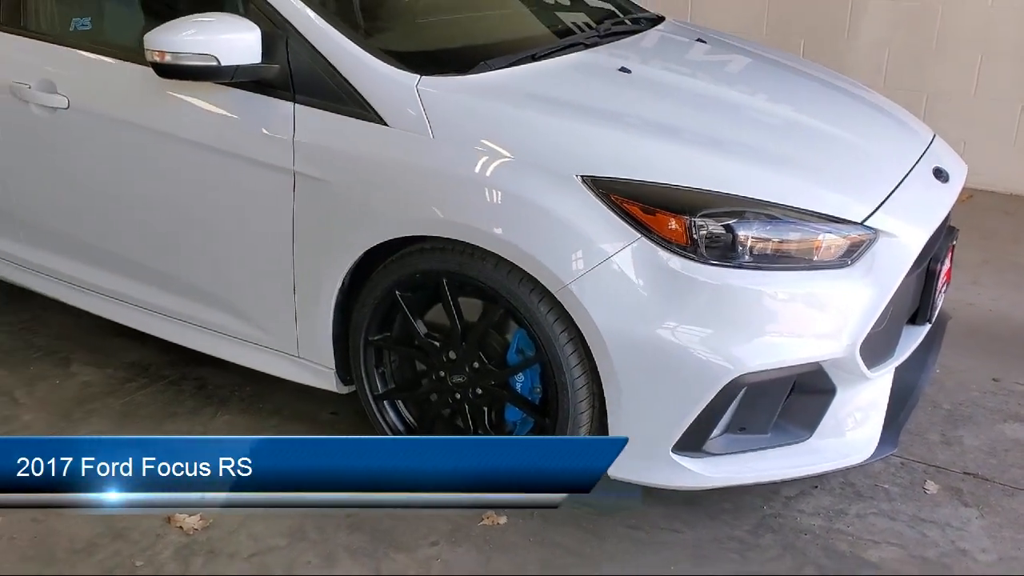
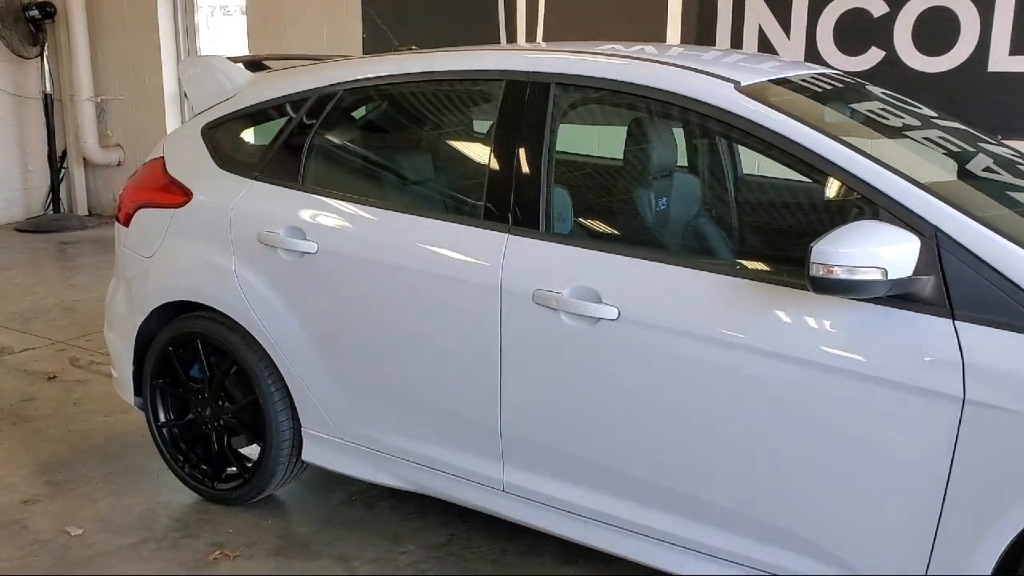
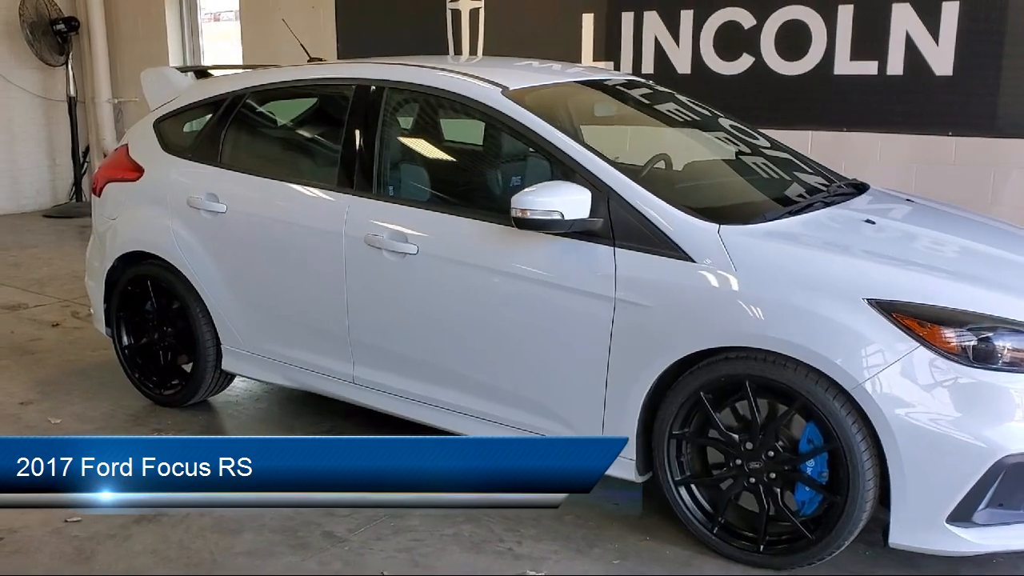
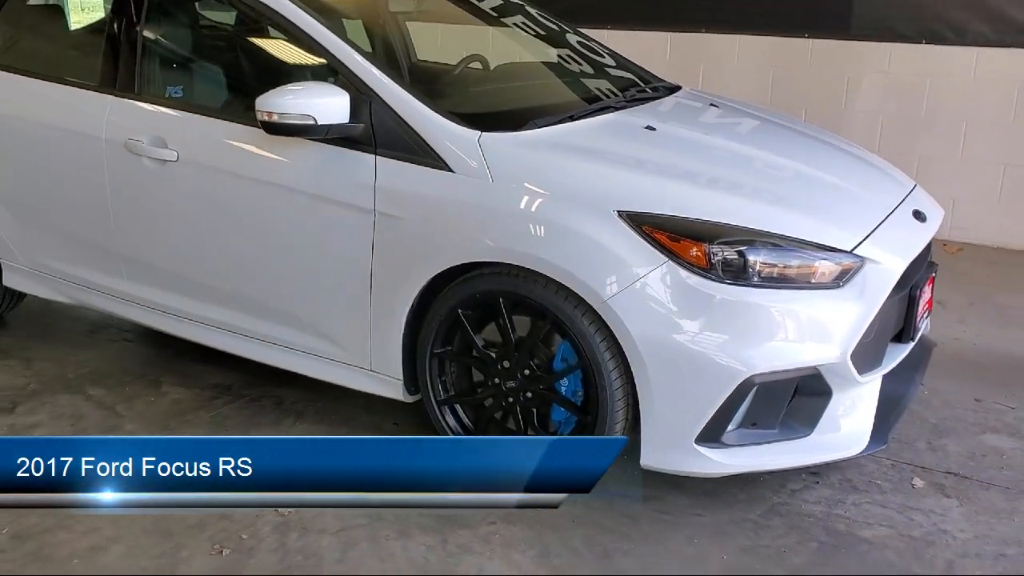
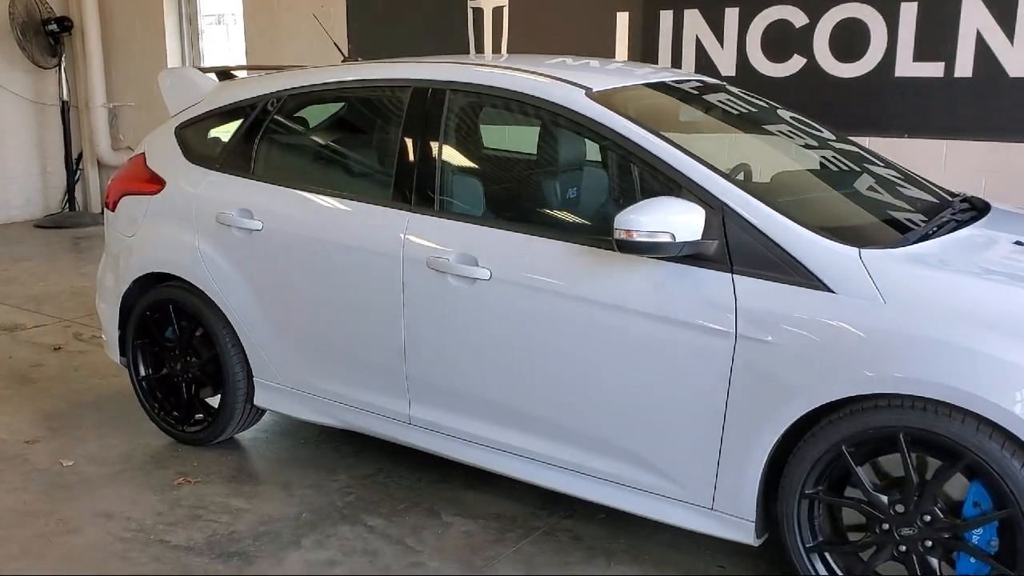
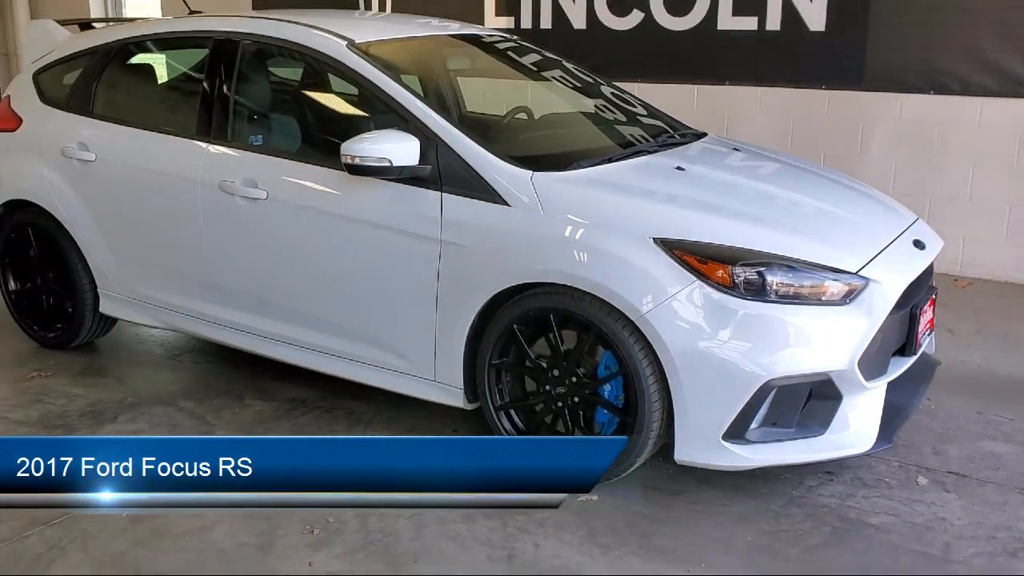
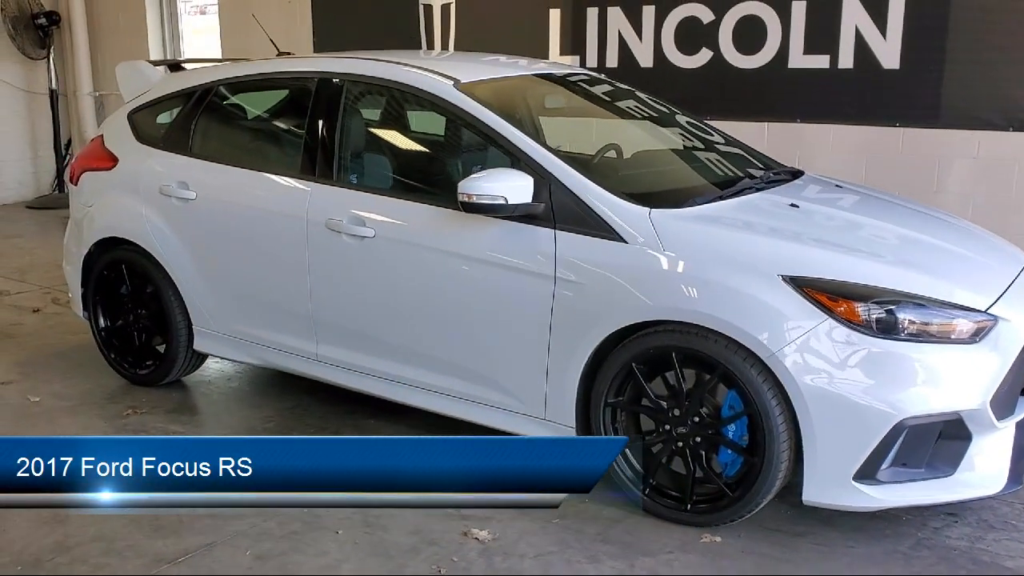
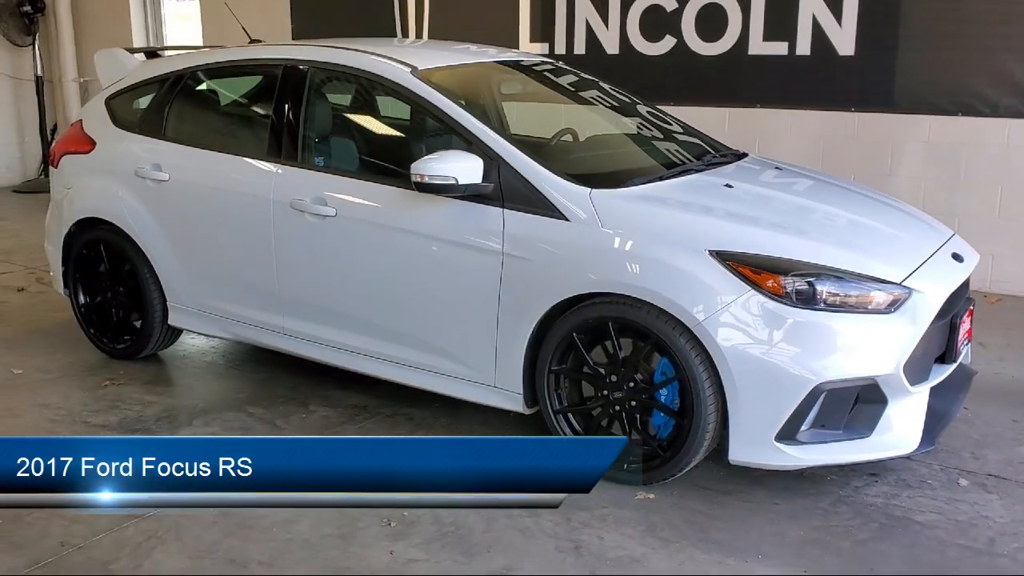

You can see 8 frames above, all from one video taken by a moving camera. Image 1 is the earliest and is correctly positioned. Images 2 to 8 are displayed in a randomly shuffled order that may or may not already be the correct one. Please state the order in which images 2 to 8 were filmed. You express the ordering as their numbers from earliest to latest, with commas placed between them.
4, 6, 8, 7, 3, 5, 2
